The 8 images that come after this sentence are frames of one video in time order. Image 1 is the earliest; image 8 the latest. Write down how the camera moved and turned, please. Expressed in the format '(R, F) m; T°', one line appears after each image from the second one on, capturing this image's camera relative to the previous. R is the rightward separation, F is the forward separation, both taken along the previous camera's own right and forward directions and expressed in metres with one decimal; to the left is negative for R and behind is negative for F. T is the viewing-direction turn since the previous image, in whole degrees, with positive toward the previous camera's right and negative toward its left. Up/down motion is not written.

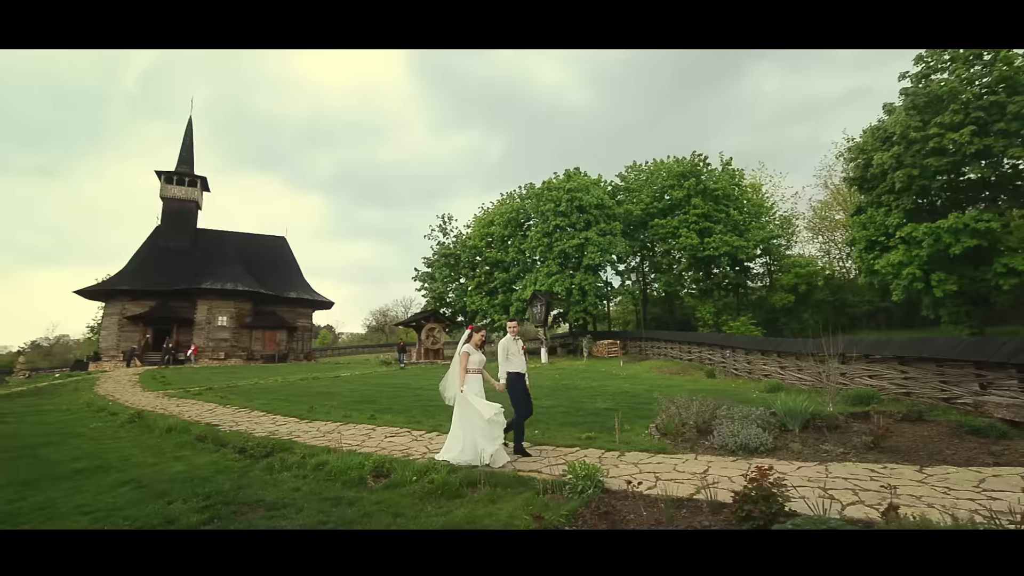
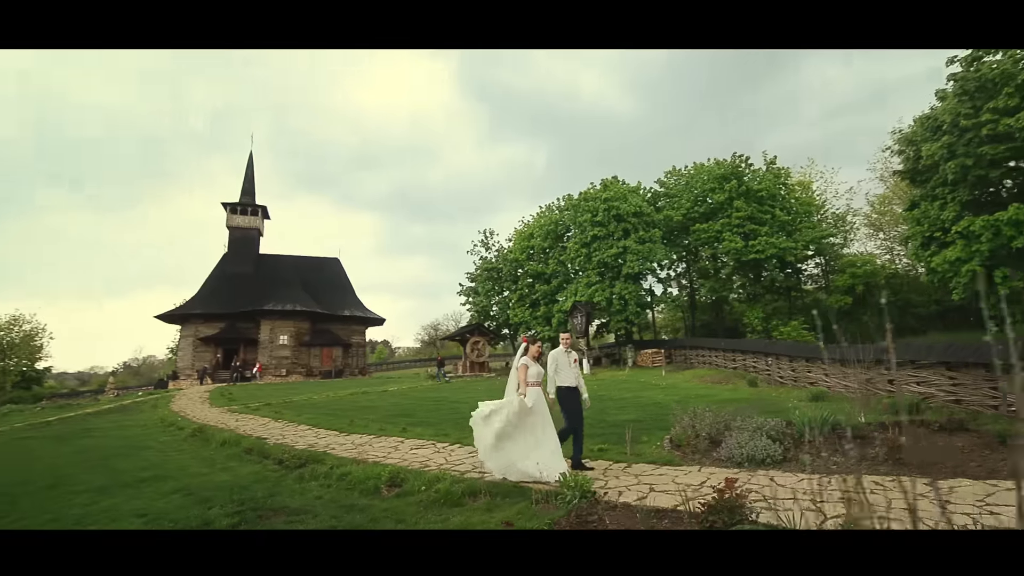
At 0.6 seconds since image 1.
(+0.7, -0.3) m; -6°
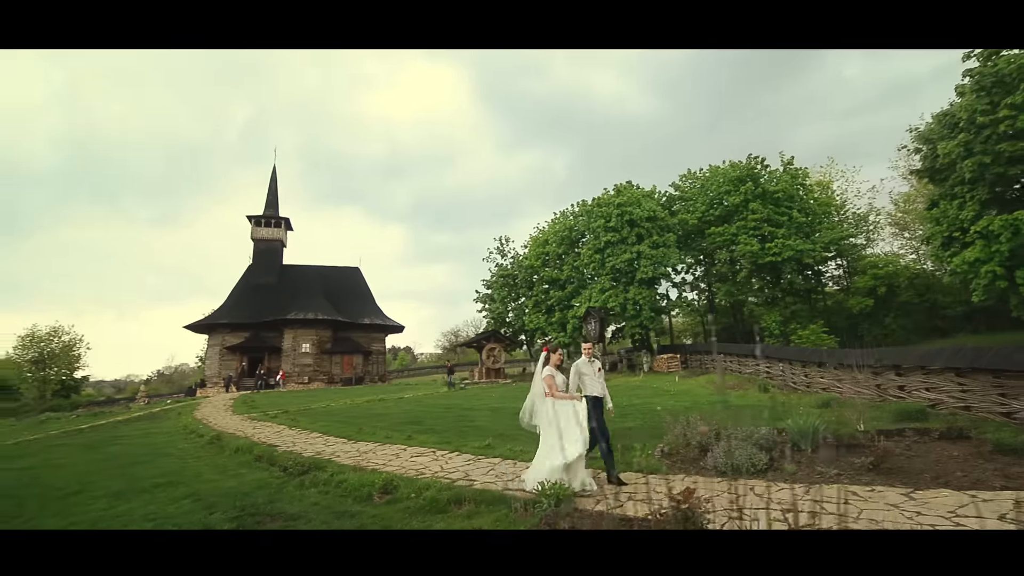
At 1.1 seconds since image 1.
(+0.5, -0.2) m; -3°
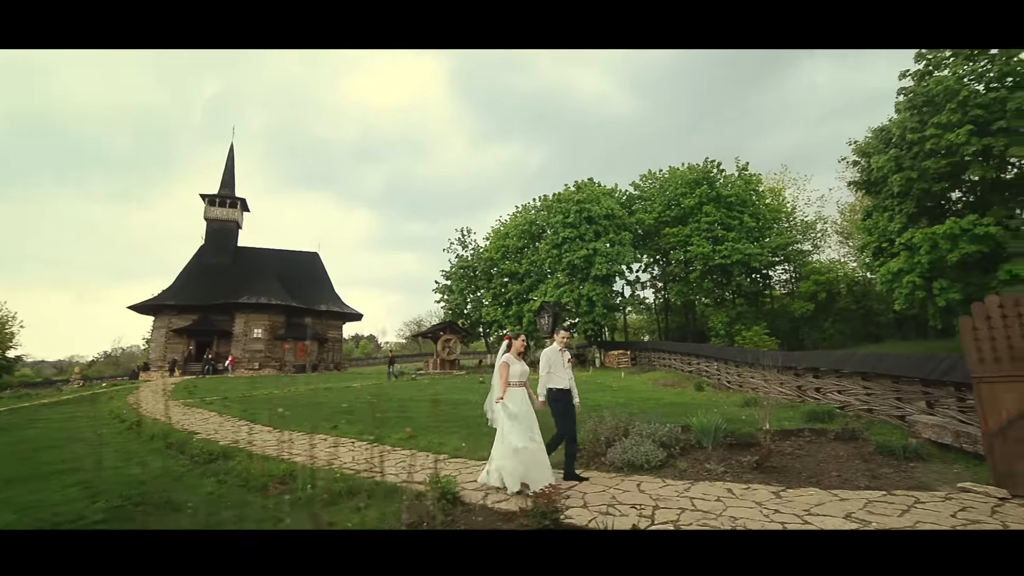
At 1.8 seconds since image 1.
(+0.8, 0.0) m; +4°
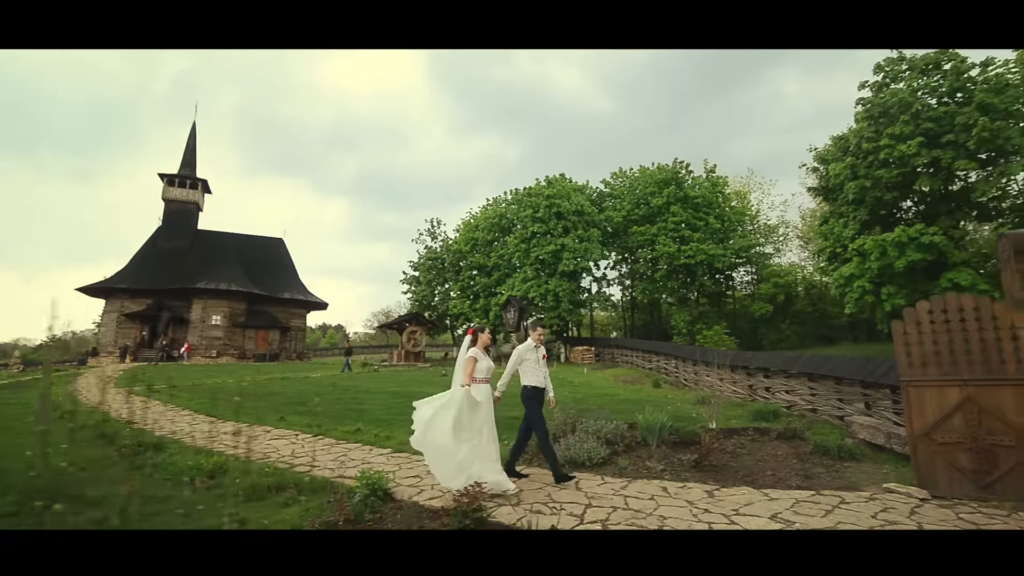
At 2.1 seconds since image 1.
(+0.4, +0.1) m; +3°
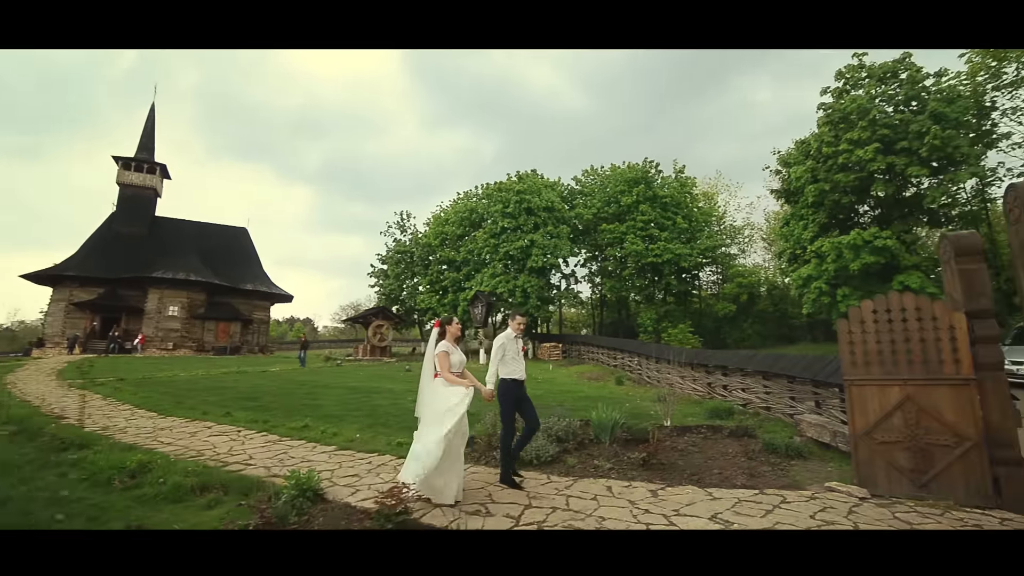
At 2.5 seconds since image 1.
(+0.3, +0.2) m; +3°
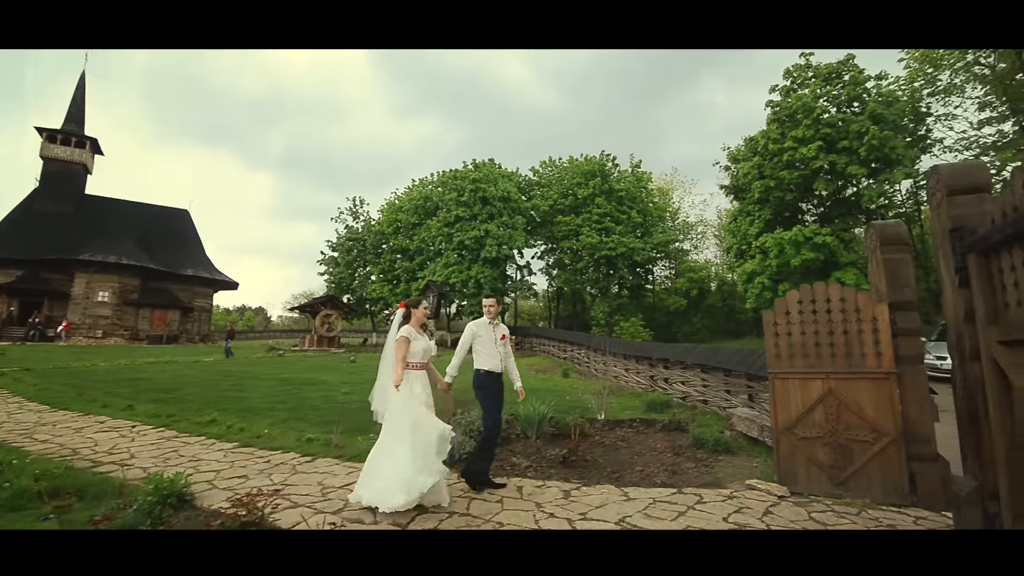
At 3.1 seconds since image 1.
(+0.5, +0.5) m; +4°
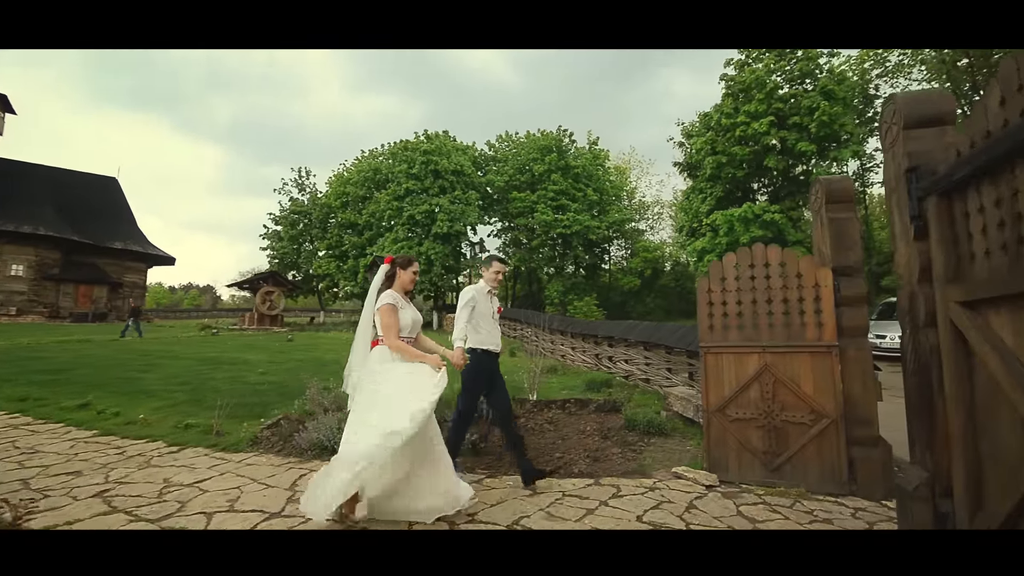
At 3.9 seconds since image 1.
(+0.6, +0.8) m; +4°
